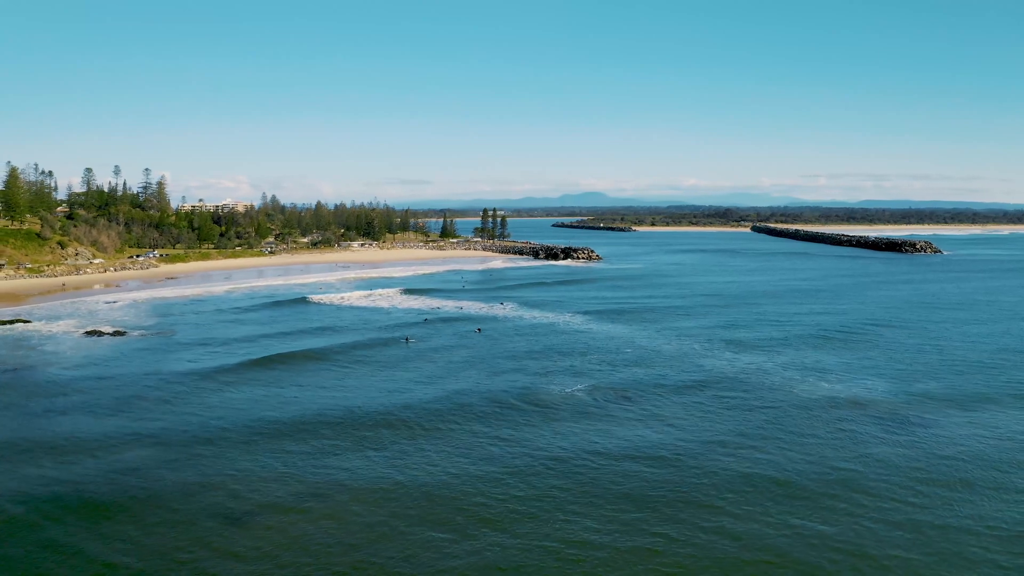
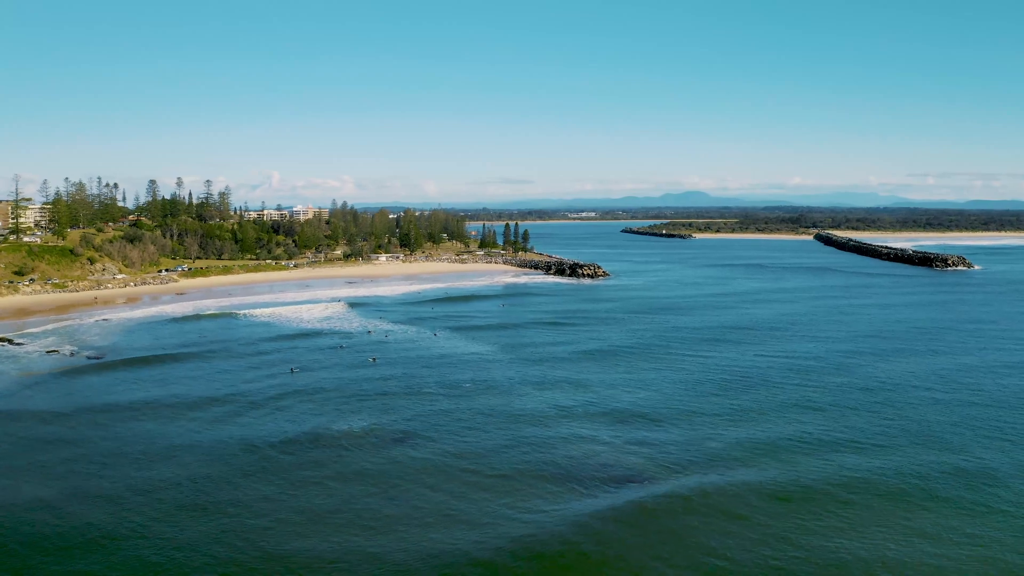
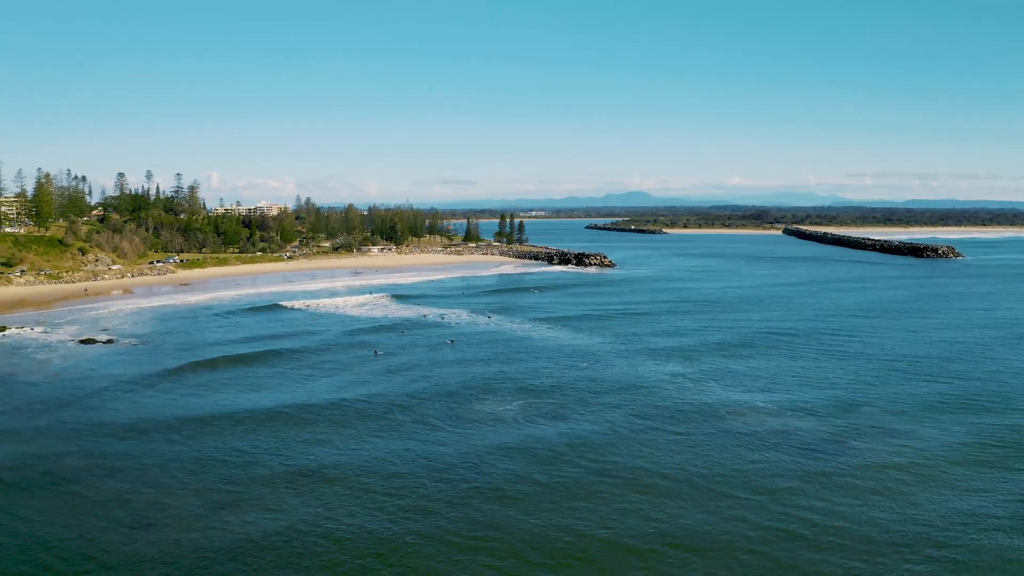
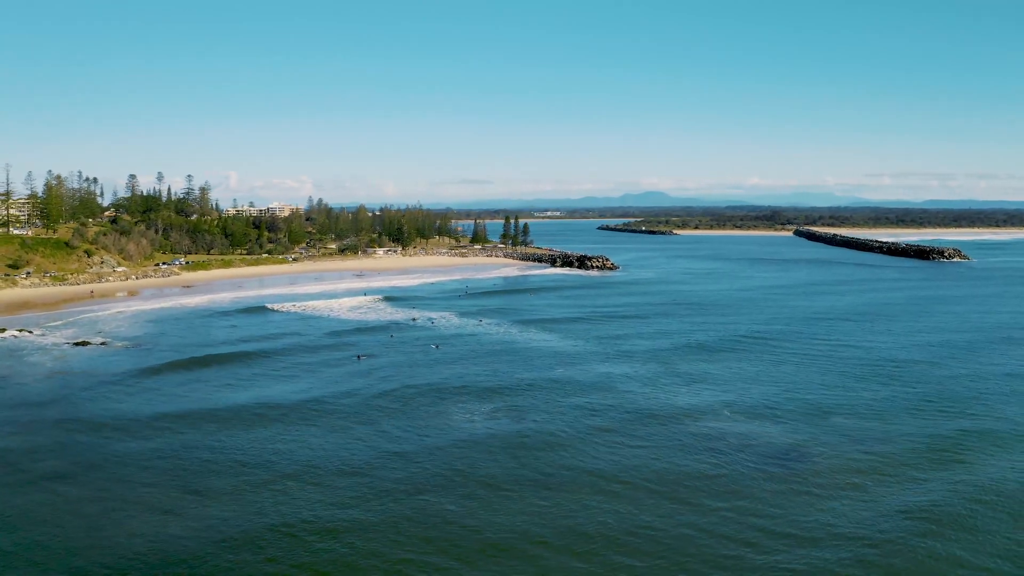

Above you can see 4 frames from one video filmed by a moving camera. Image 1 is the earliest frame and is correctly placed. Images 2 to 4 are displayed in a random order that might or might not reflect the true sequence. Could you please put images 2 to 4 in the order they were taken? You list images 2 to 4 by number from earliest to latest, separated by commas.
3, 4, 2
